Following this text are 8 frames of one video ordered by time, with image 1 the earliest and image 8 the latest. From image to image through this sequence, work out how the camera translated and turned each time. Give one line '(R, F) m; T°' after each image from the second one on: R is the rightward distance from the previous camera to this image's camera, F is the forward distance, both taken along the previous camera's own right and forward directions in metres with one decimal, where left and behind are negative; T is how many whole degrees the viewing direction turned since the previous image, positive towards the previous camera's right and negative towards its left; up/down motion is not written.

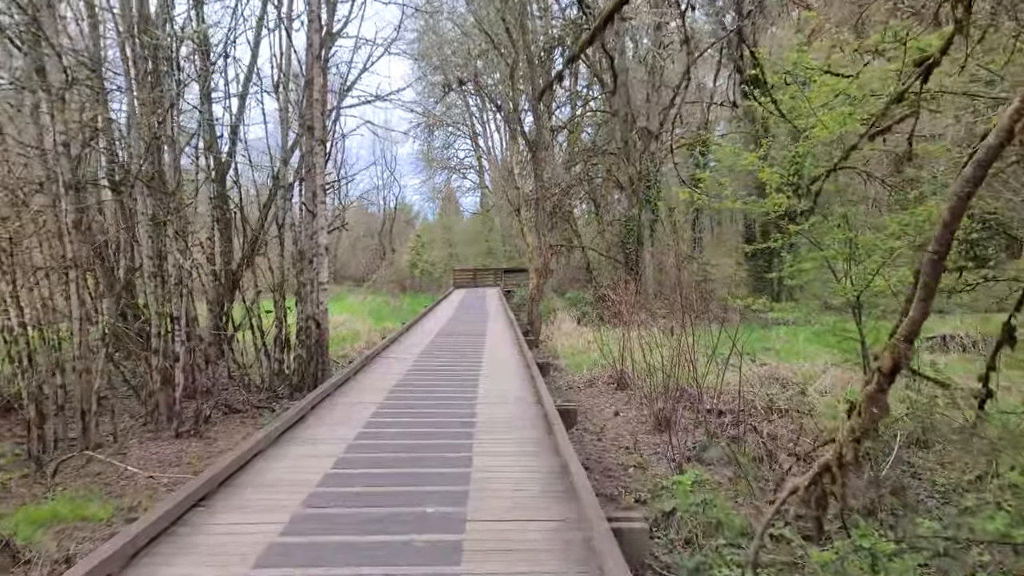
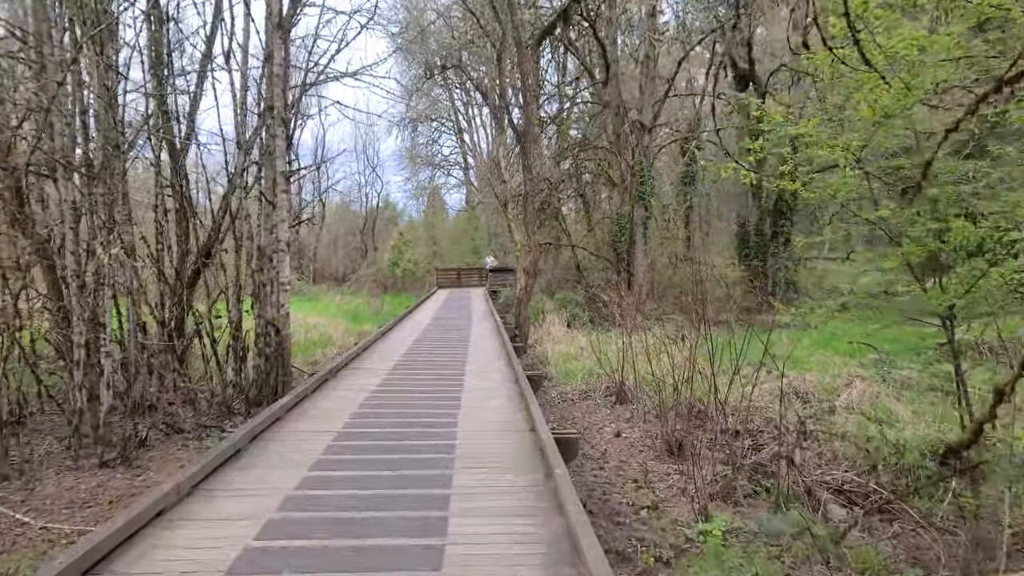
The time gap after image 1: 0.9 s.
(0.0, +0.9) m; +1°
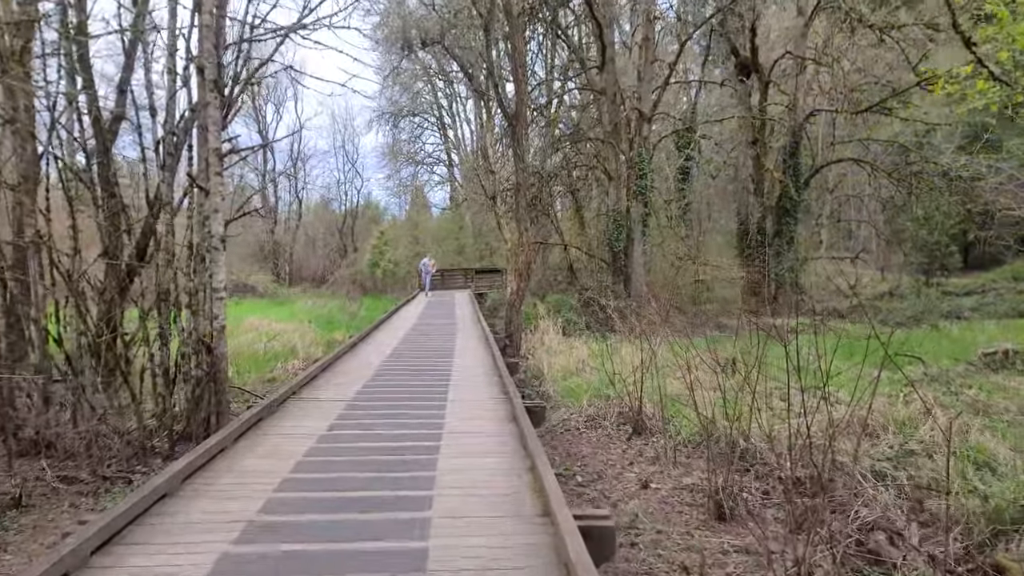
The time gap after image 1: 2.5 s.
(-0.1, +1.4) m; +1°
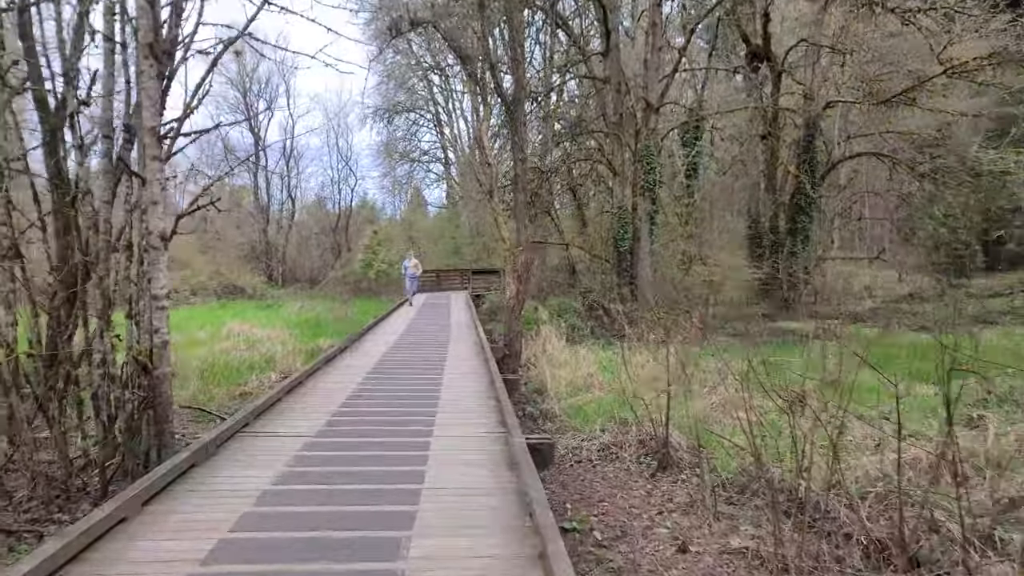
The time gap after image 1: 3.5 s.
(0.0, +1.0) m; 0°
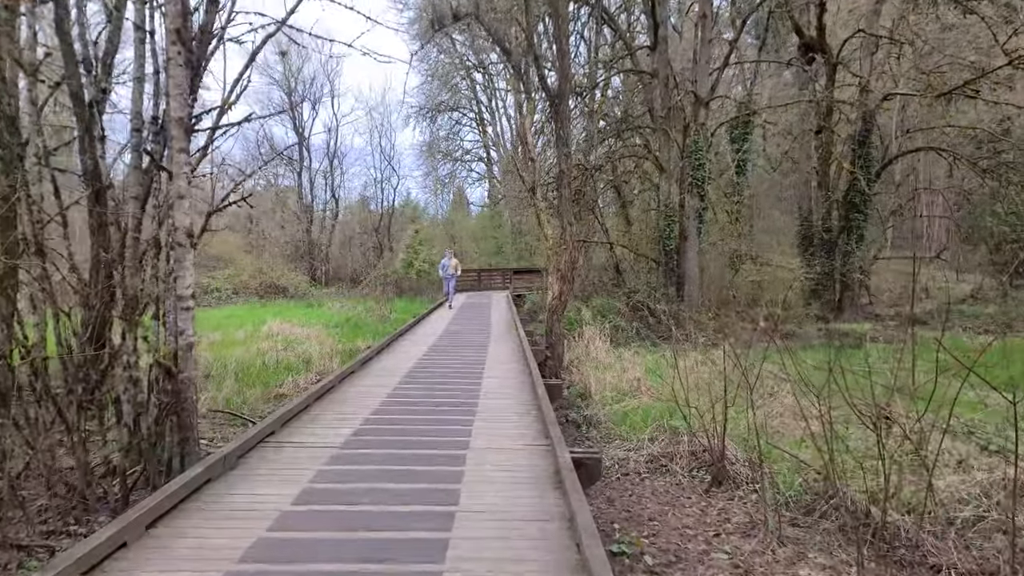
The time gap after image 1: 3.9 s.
(0.0, +0.3) m; -3°
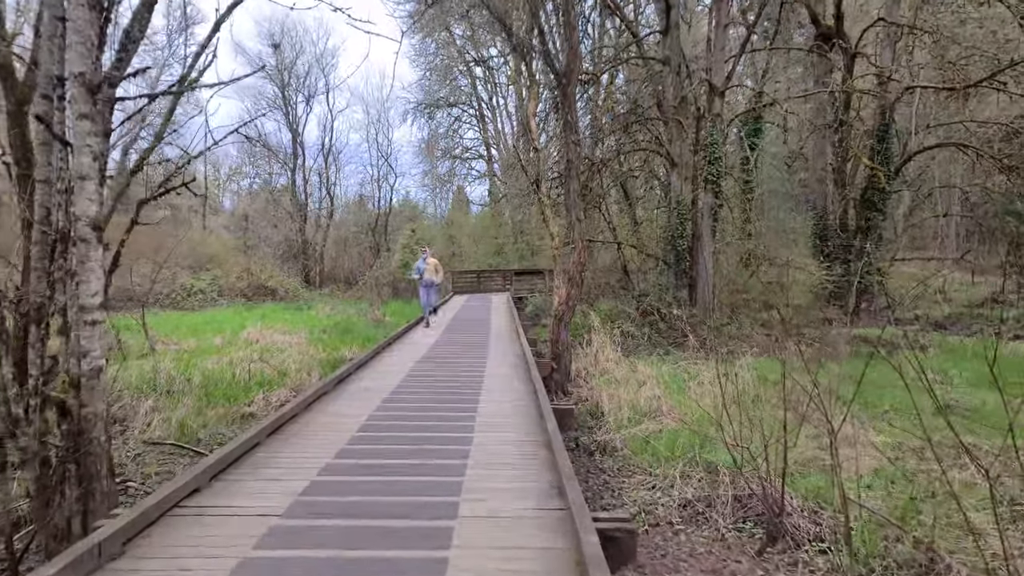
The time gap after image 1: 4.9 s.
(0.0, +1.0) m; 0°
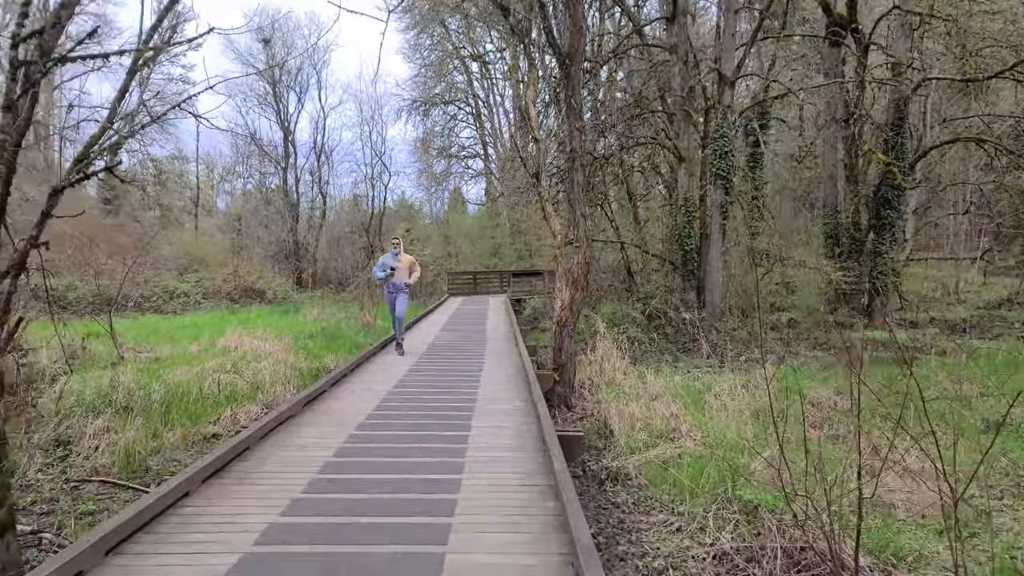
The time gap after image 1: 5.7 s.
(0.0, +0.8) m; 0°
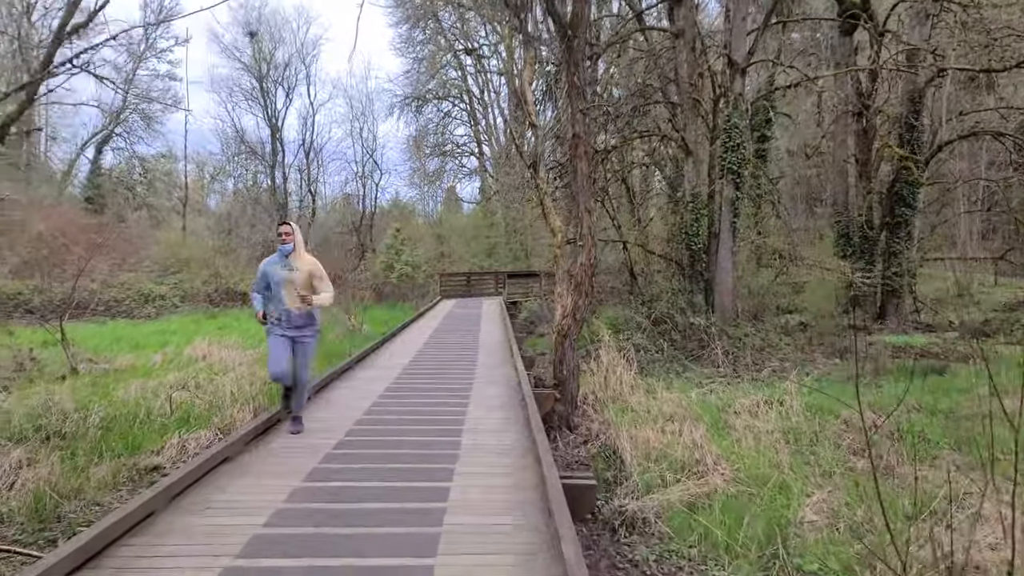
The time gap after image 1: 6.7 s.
(0.0, +0.9) m; 0°
